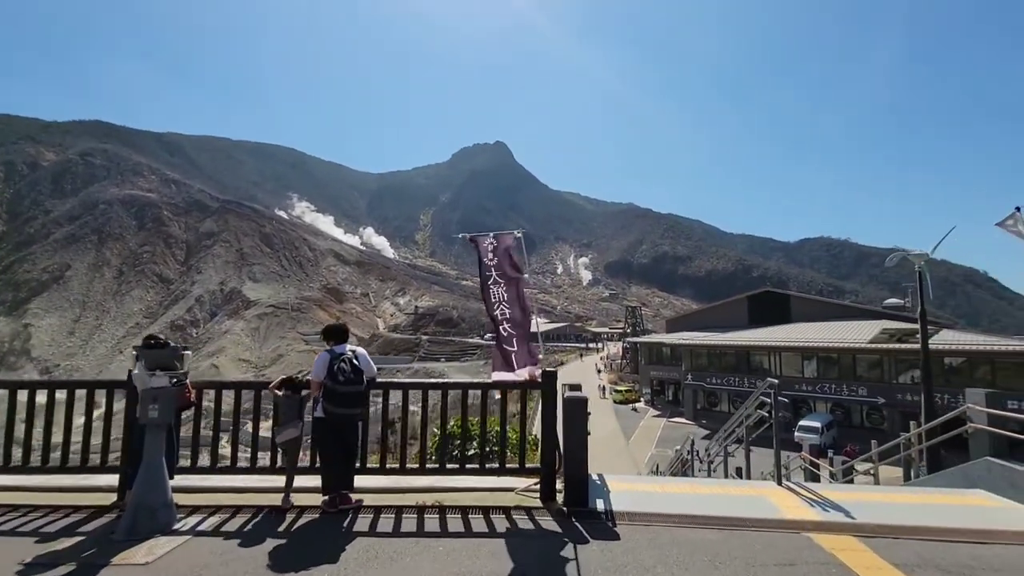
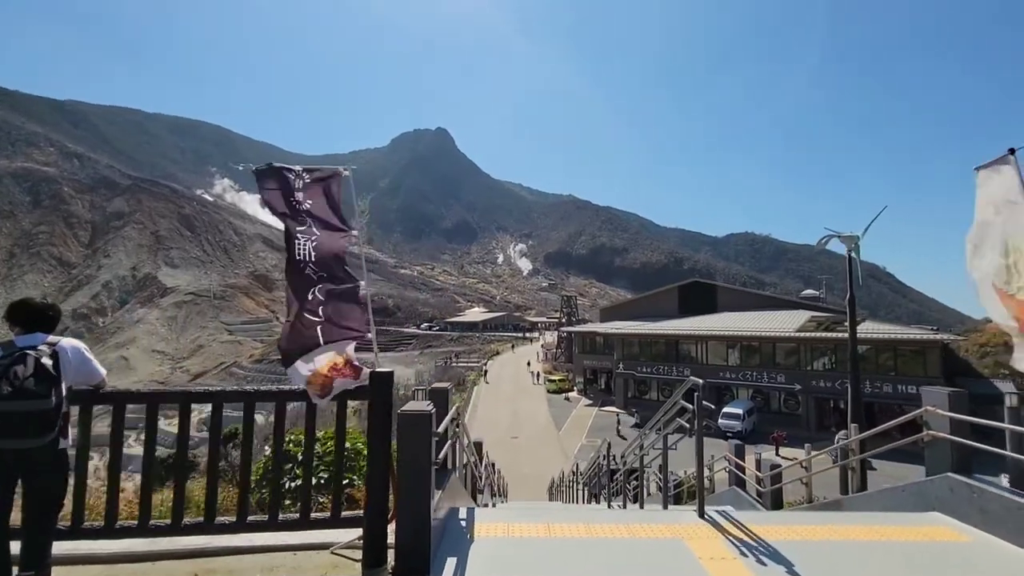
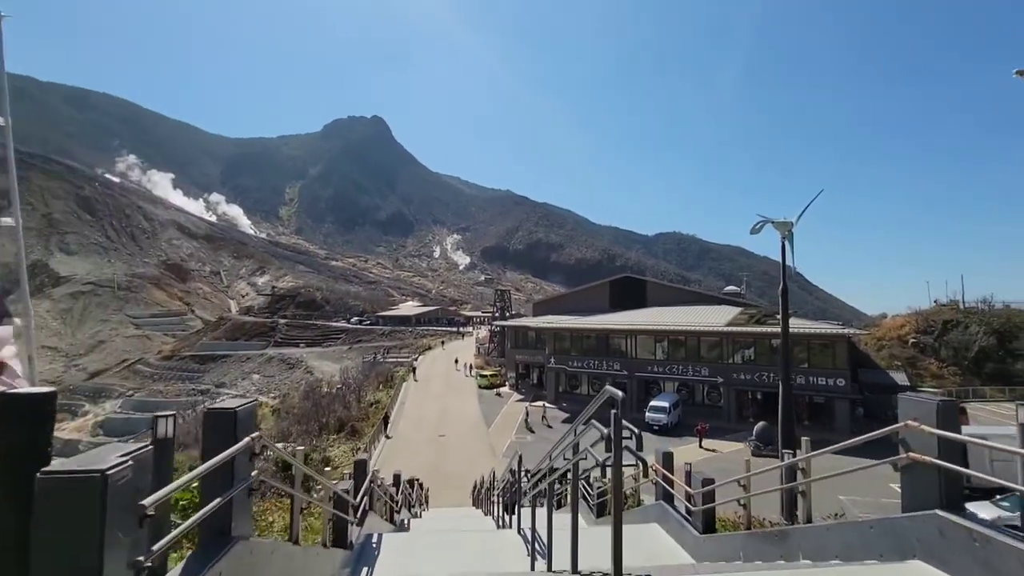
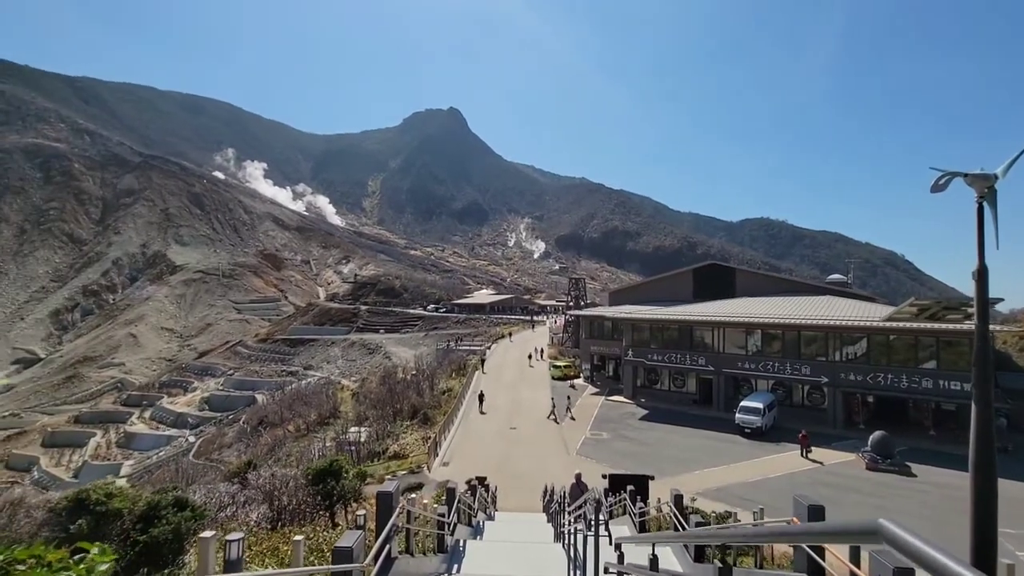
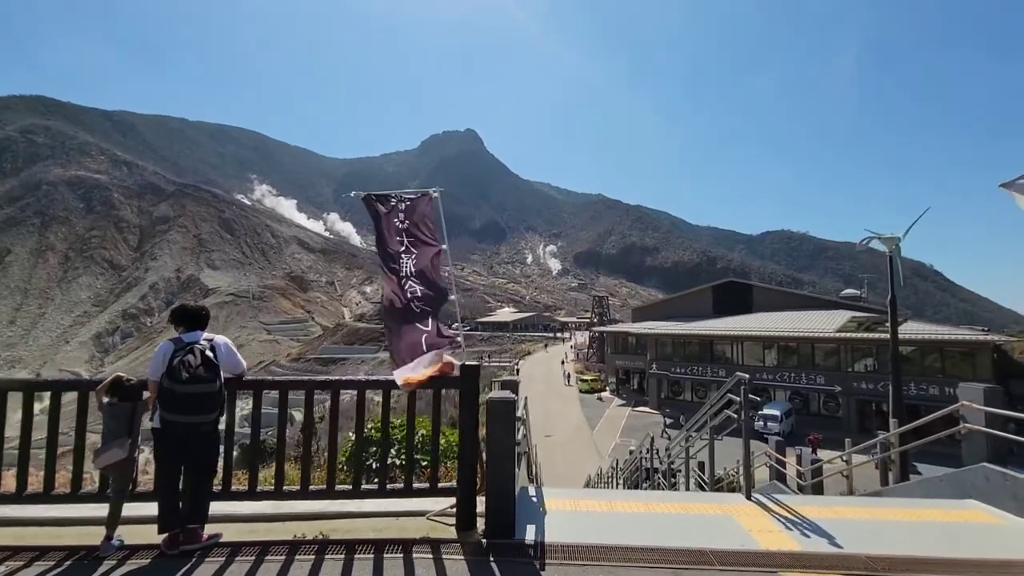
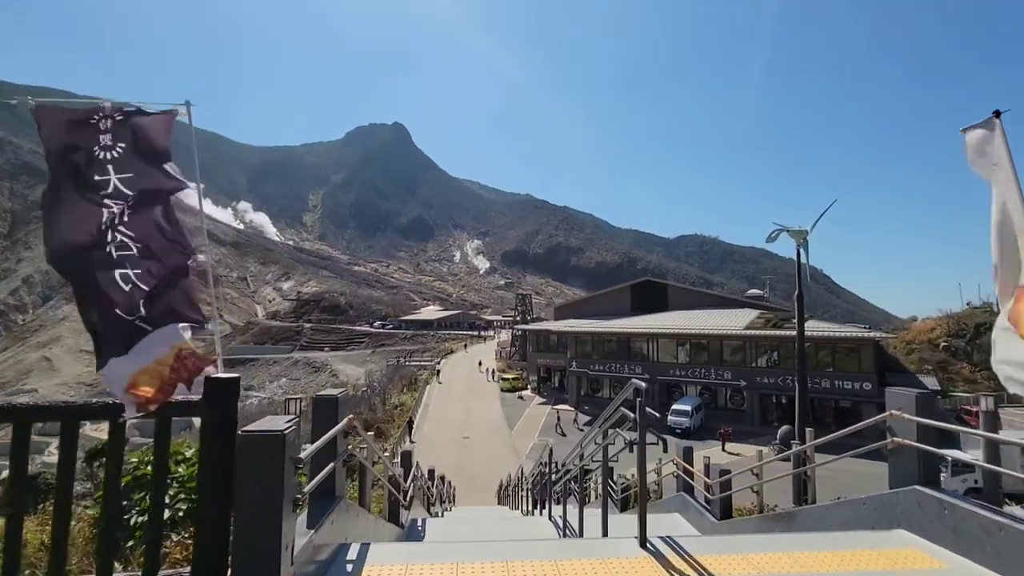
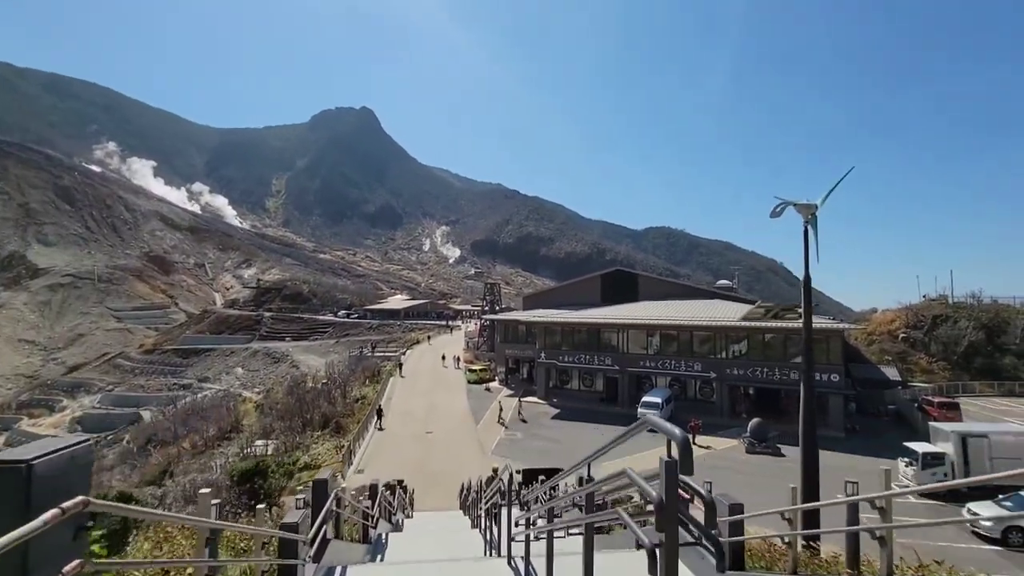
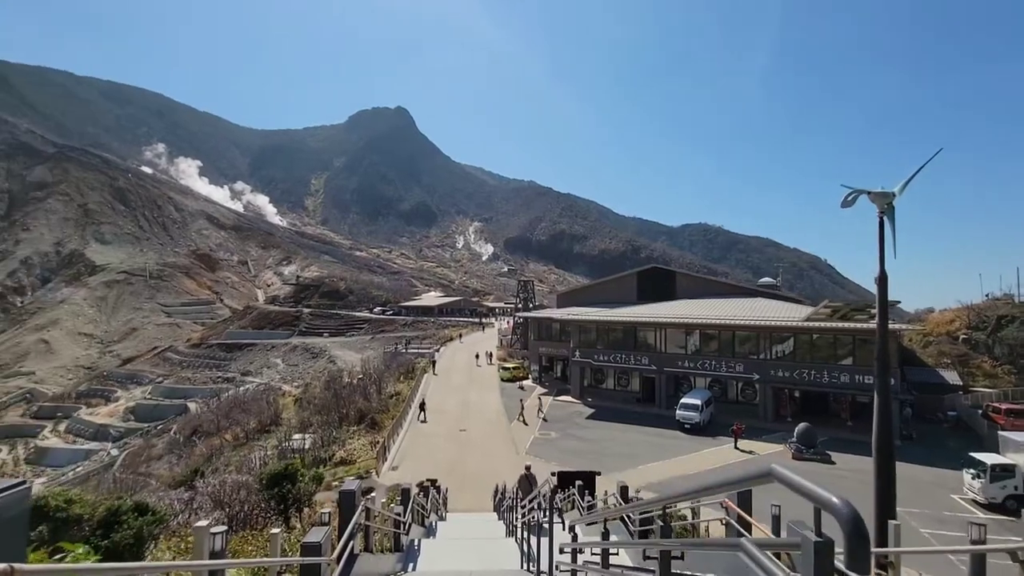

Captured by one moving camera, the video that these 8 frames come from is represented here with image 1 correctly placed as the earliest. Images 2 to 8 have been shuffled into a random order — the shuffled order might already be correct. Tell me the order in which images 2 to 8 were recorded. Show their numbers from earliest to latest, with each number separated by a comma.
5, 2, 6, 3, 7, 8, 4
